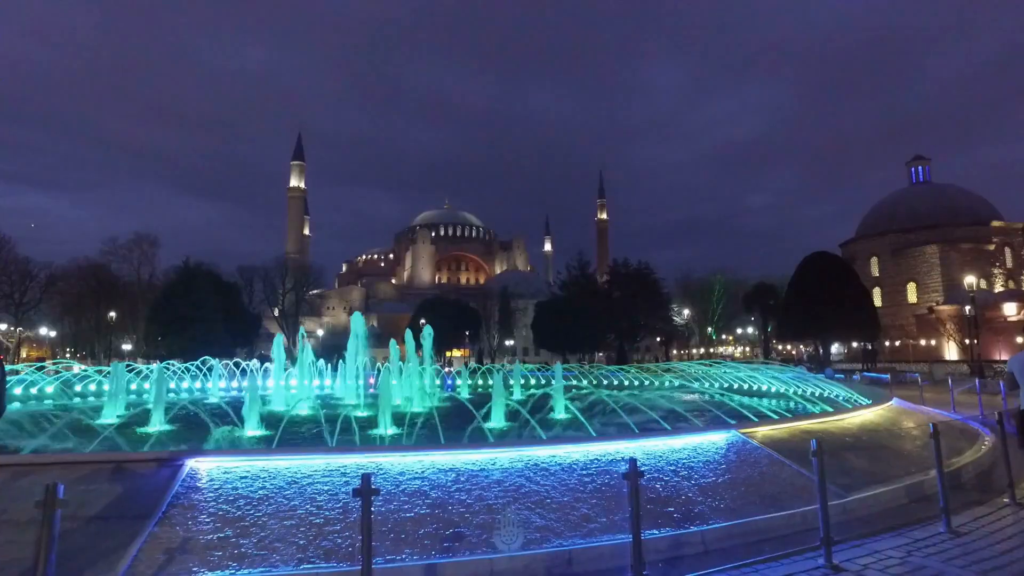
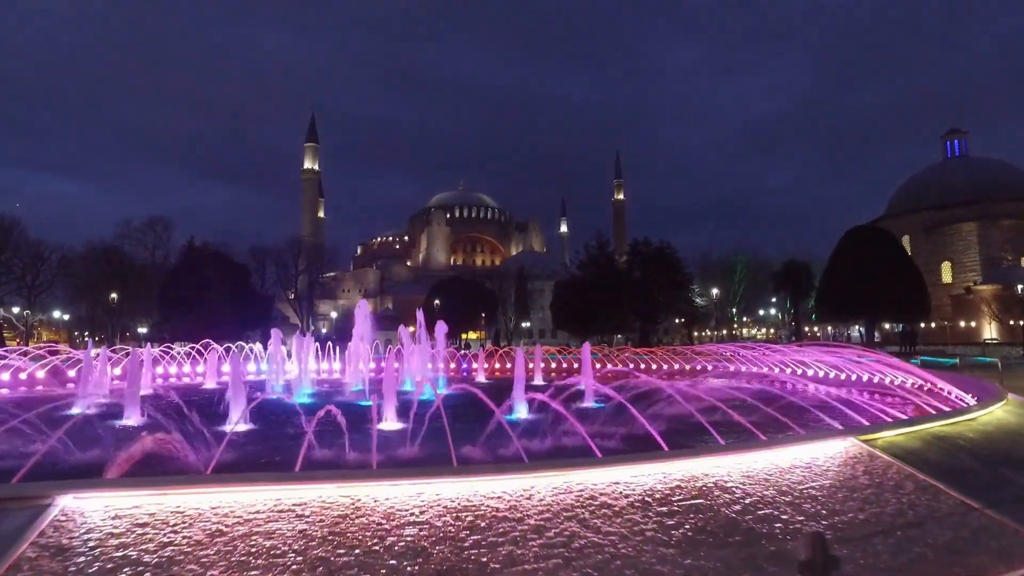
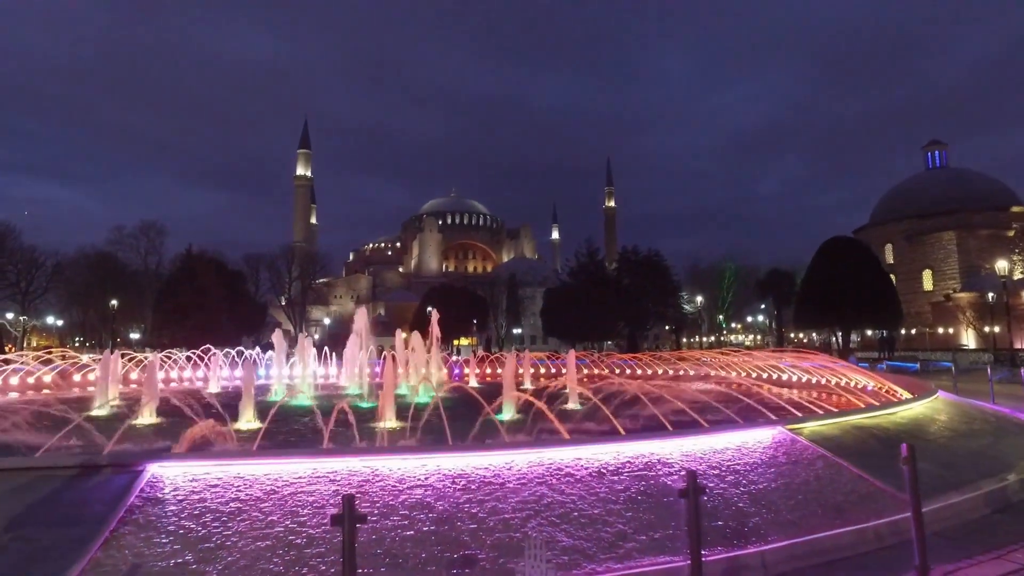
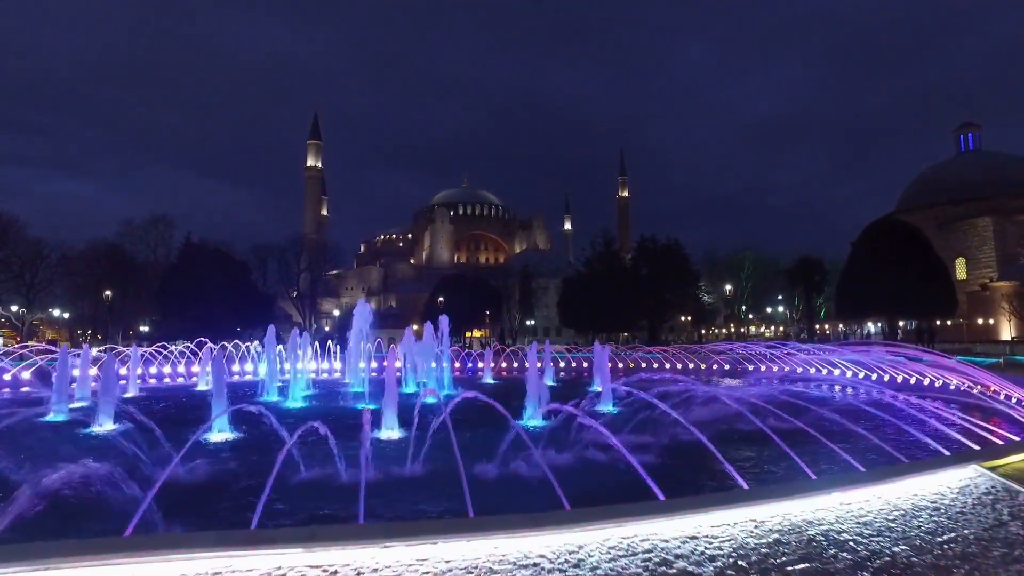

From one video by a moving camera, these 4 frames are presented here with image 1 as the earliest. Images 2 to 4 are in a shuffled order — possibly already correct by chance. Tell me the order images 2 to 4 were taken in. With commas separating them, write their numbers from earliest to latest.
3, 2, 4
